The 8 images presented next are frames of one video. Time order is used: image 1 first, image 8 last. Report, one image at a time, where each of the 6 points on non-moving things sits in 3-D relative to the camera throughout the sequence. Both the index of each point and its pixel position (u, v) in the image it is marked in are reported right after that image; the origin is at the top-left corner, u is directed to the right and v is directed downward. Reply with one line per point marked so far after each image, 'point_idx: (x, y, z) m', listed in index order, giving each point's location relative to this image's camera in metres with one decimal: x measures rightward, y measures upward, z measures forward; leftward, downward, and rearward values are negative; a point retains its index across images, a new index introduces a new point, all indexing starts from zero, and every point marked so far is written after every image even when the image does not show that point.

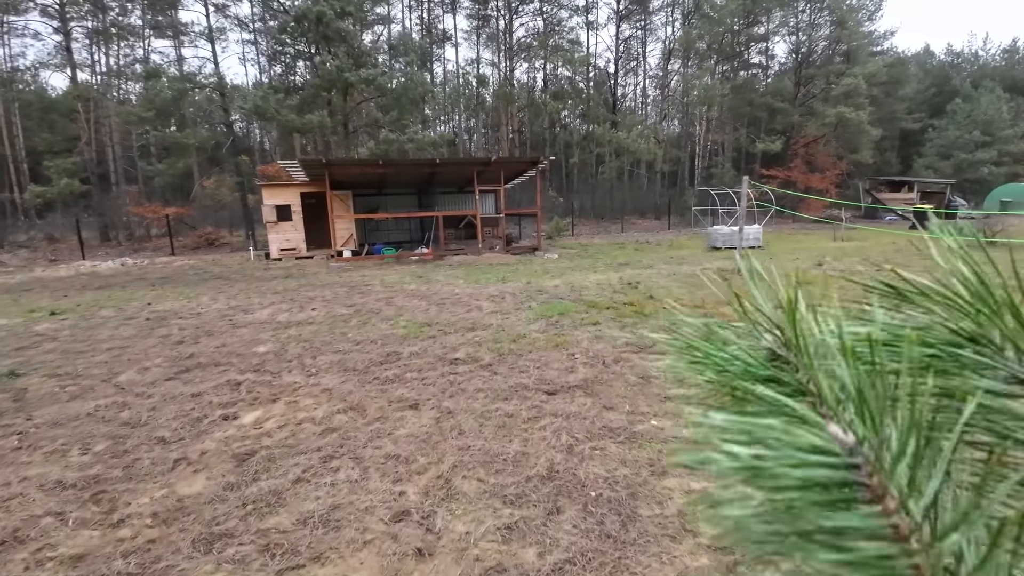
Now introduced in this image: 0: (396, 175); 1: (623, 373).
0: (-3.6, +3.5, +16.0) m
1: (+1.1, -0.9, +4.9) m
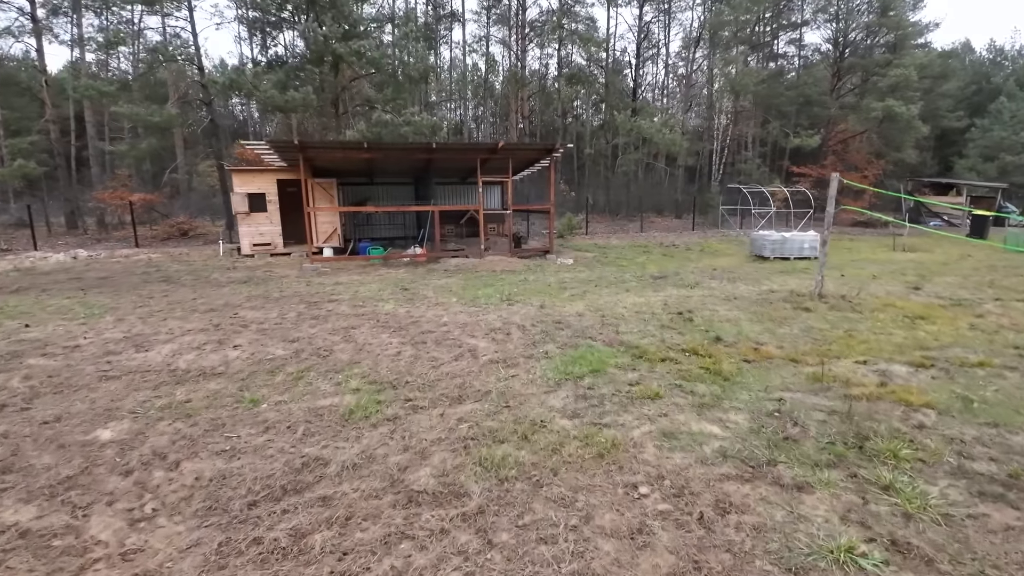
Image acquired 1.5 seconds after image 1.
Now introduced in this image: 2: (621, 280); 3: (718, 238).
0: (-3.4, +3.3, +13.4) m
1: (+1.2, -1.3, +2.4) m
2: (+2.1, +0.2, +9.6) m
3: (+7.4, +1.8, +18.2) m
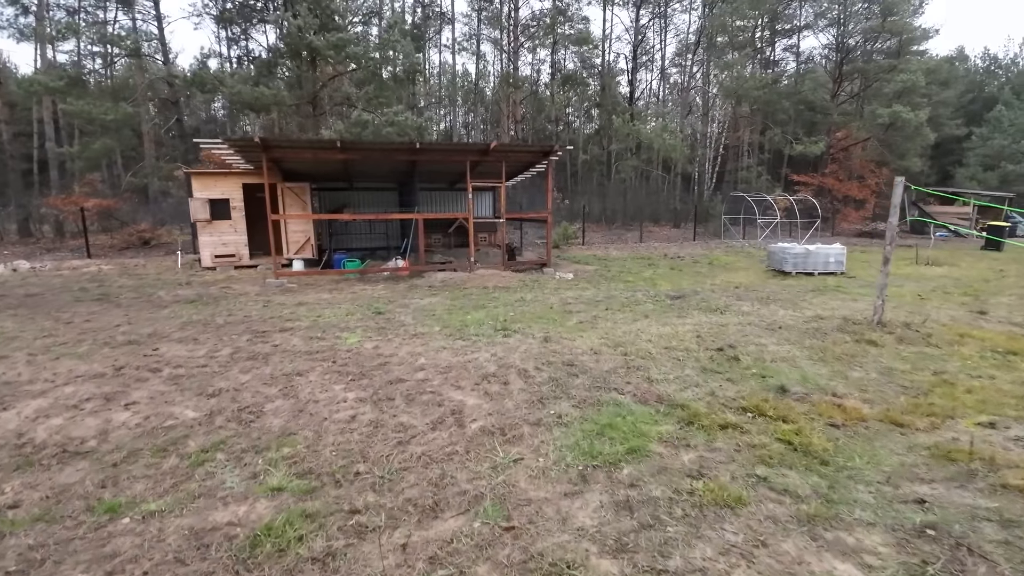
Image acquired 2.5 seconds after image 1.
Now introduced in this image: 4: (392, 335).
0: (-3.5, +2.9, +12.0) m
1: (+1.2, -1.5, +1.0) m
2: (+2.0, -0.2, +8.1) m
3: (+7.2, +1.3, +17.0) m
4: (-1.4, -0.6, +5.9) m
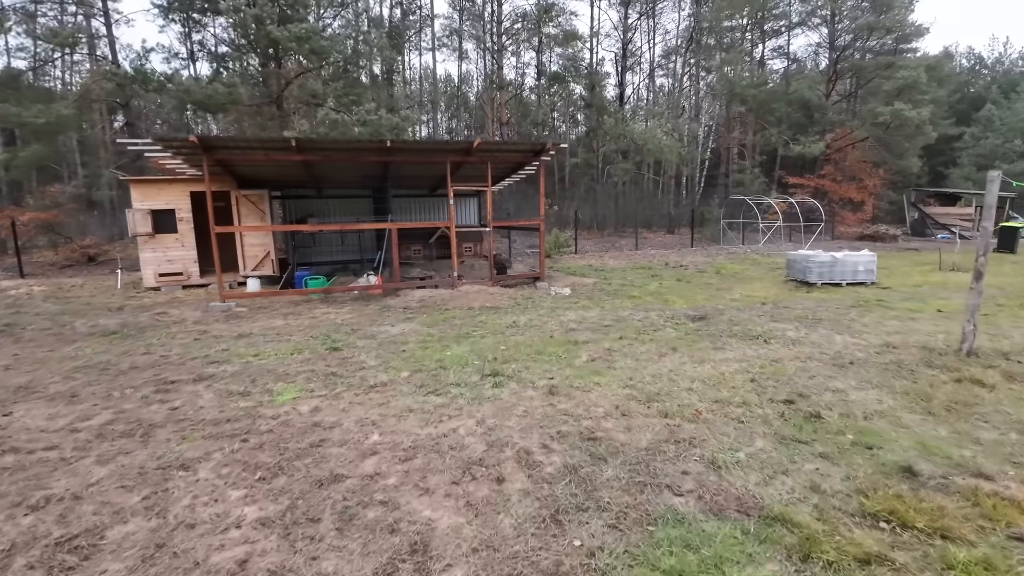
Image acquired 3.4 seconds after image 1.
0: (-3.8, +2.5, +10.4) m
1: (+1.3, -1.7, -0.5) m
2: (+1.9, -0.4, +6.7) m
3: (+6.8, +1.0, +15.7) m
4: (-1.5, -0.9, +4.3) m
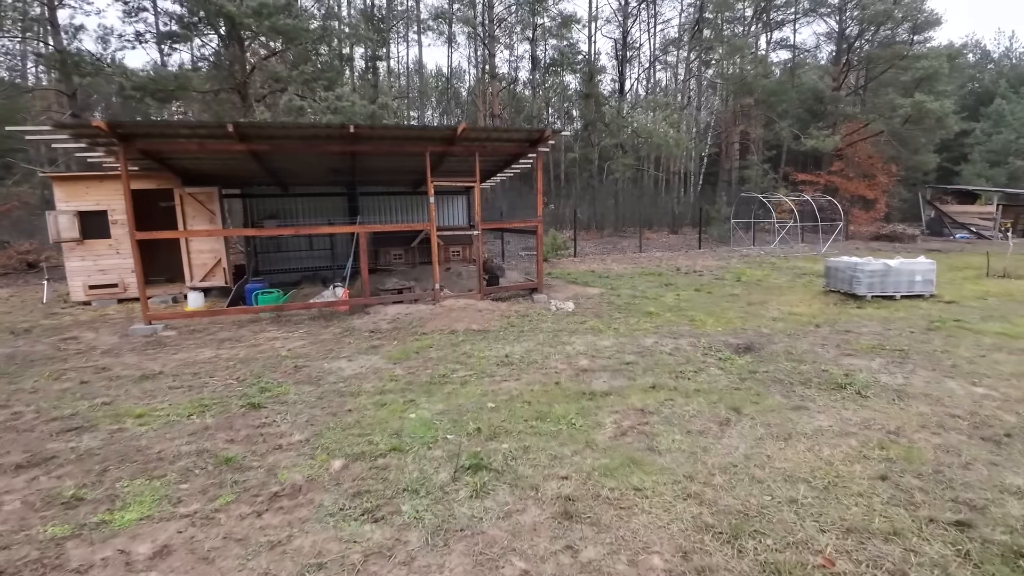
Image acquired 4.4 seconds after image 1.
0: (-3.9, +2.2, +8.8) m
1: (+1.3, -2.0, -2.1) m
2: (+1.8, -0.7, +5.1) m
3: (+6.6, +0.8, +14.1) m
4: (-1.5, -1.1, +2.7) m
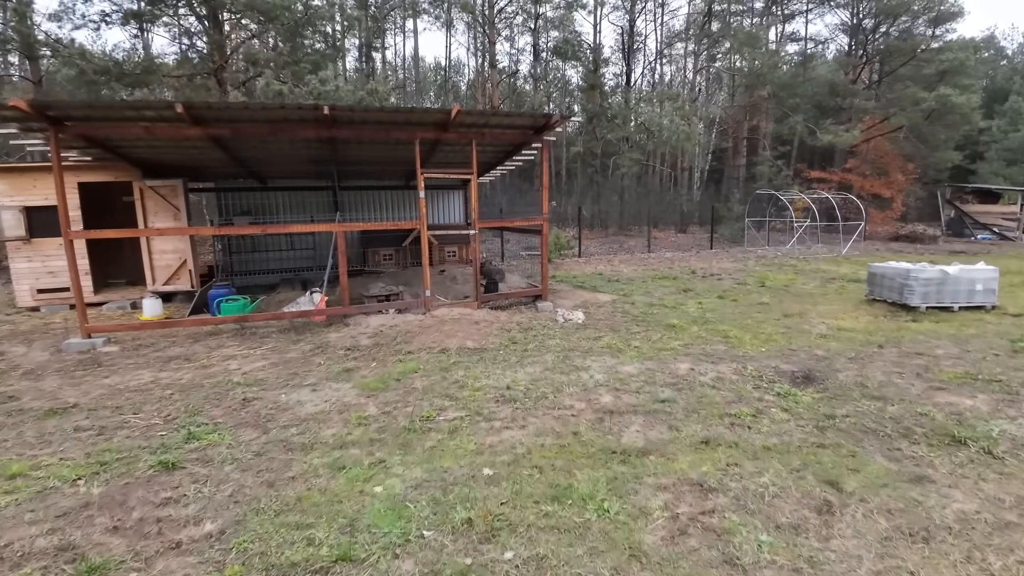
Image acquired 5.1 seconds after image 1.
0: (-3.9, +2.1, +7.7) m
1: (+1.3, -2.1, -3.1) m
2: (+1.8, -0.8, +4.1) m
3: (+6.6, +0.6, +13.1) m
4: (-1.5, -1.2, +1.6) m
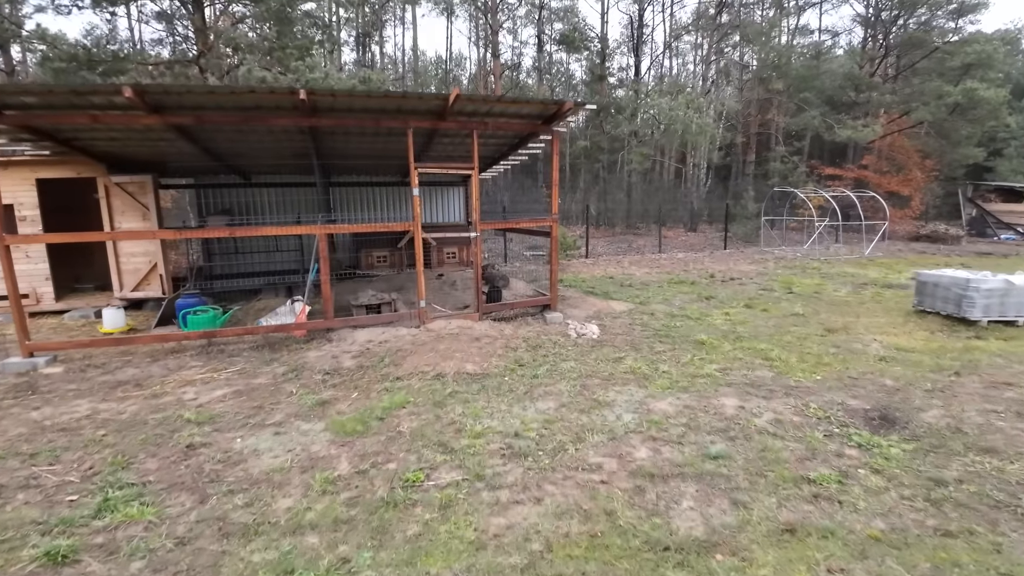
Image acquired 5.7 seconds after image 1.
0: (-3.8, +2.0, +6.9) m
1: (+1.4, -2.3, -4.0) m
2: (+1.9, -1.0, +3.3) m
3: (+6.7, +0.5, +12.3) m
4: (-1.4, -1.4, +0.8) m
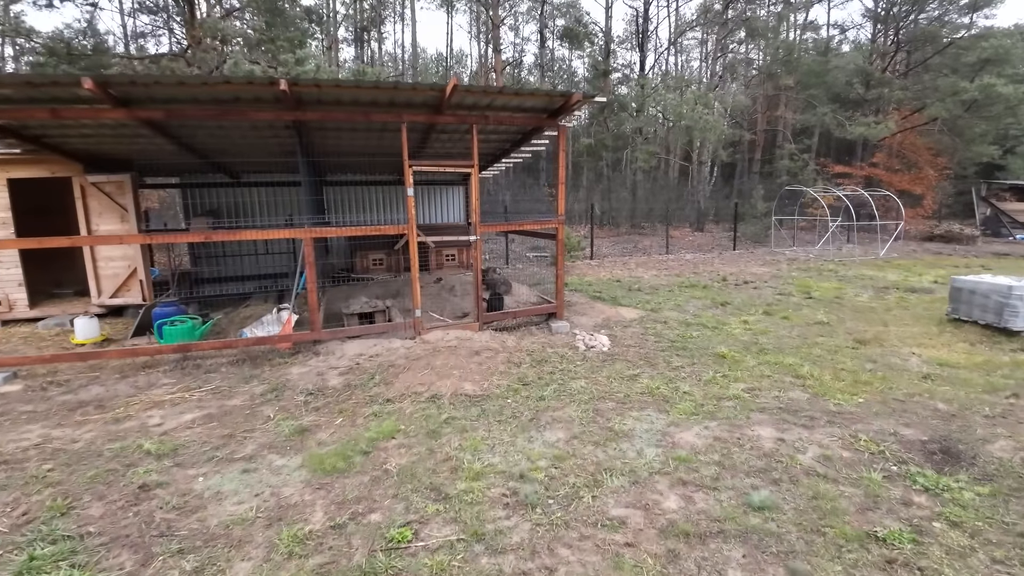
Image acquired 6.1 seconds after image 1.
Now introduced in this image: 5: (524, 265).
0: (-3.8, +1.9, +6.4) m
1: (+1.4, -2.4, -4.4) m
2: (+1.9, -1.0, +2.8) m
3: (+6.7, +0.5, +11.8) m
4: (-1.4, -1.5, +0.4) m
5: (+0.3, +0.5, +11.3) m
